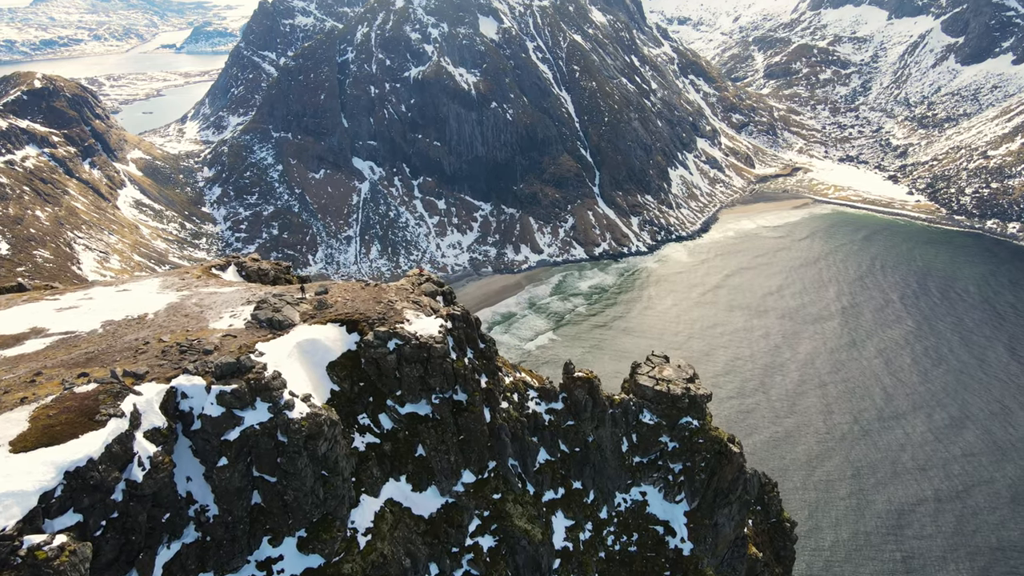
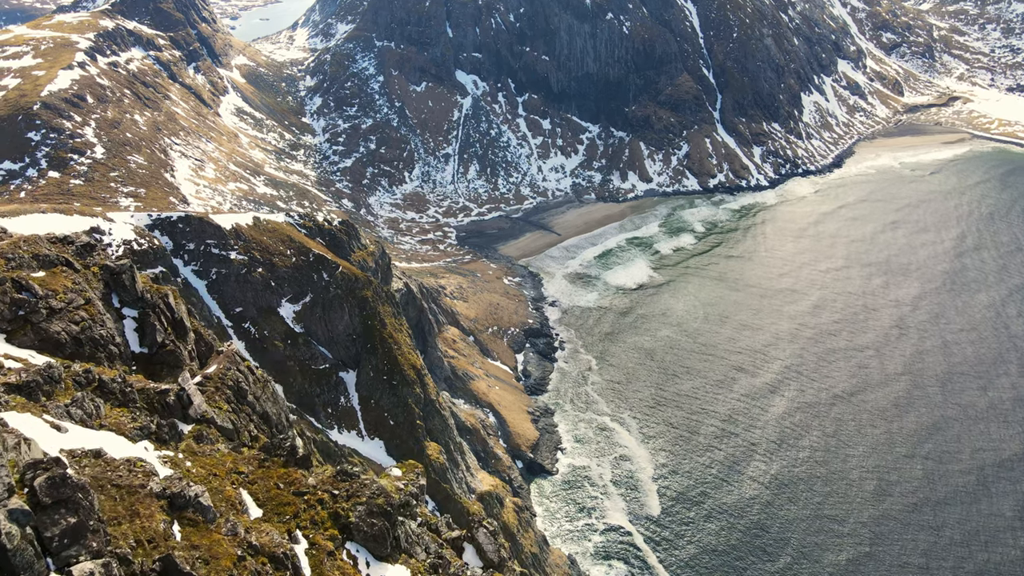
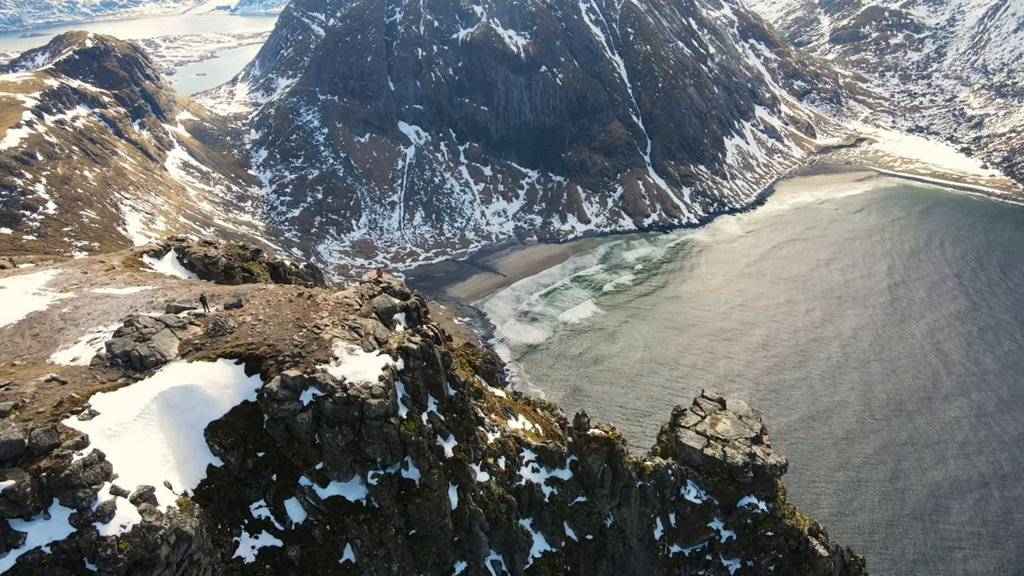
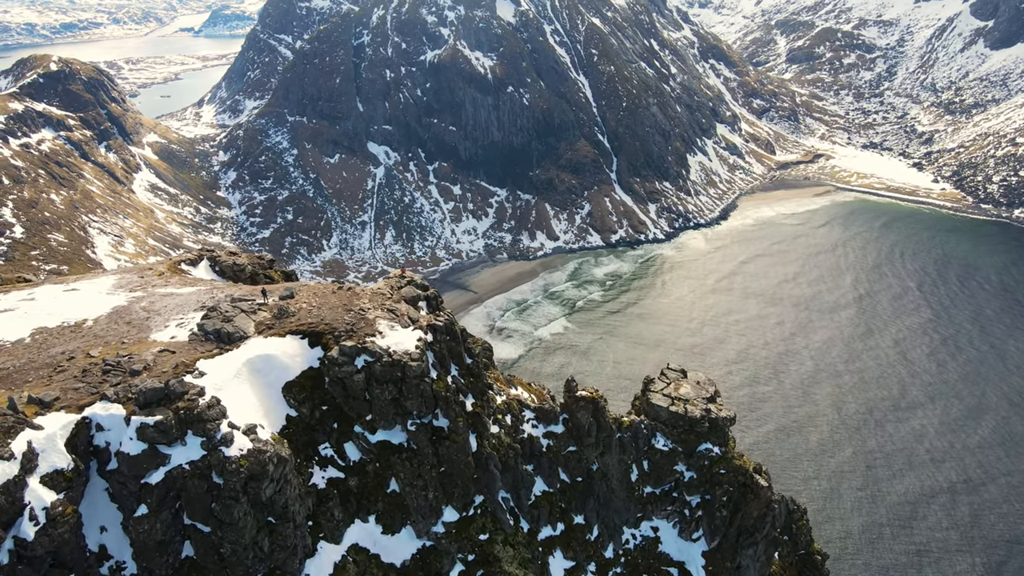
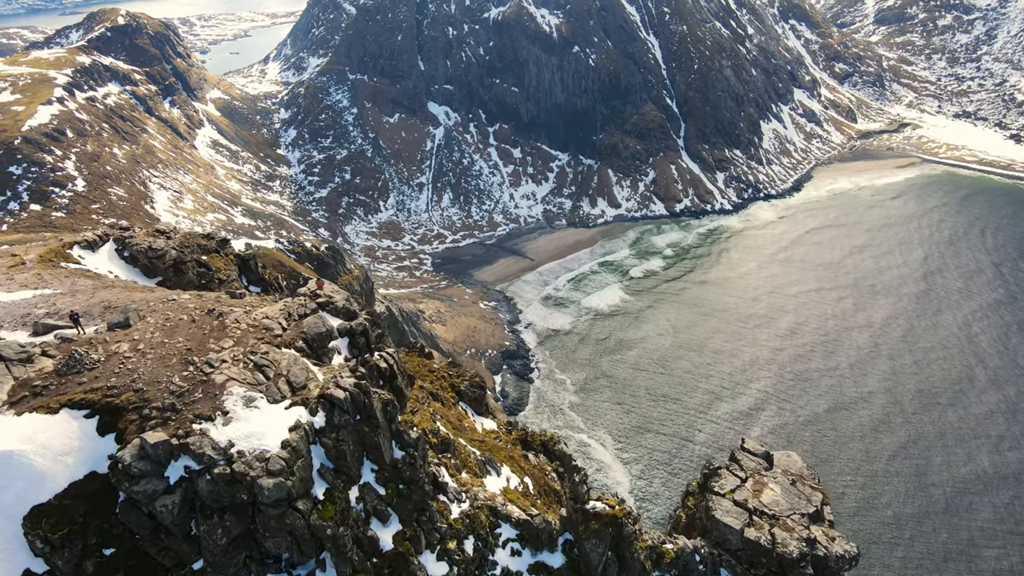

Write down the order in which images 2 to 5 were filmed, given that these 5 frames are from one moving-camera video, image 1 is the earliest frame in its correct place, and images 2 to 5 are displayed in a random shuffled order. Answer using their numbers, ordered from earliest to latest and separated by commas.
4, 3, 5, 2
